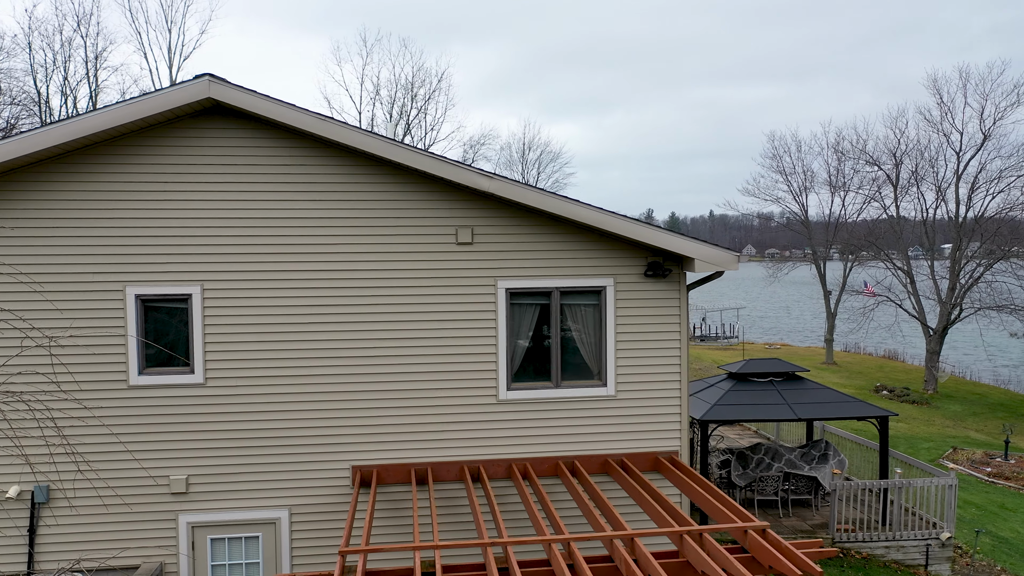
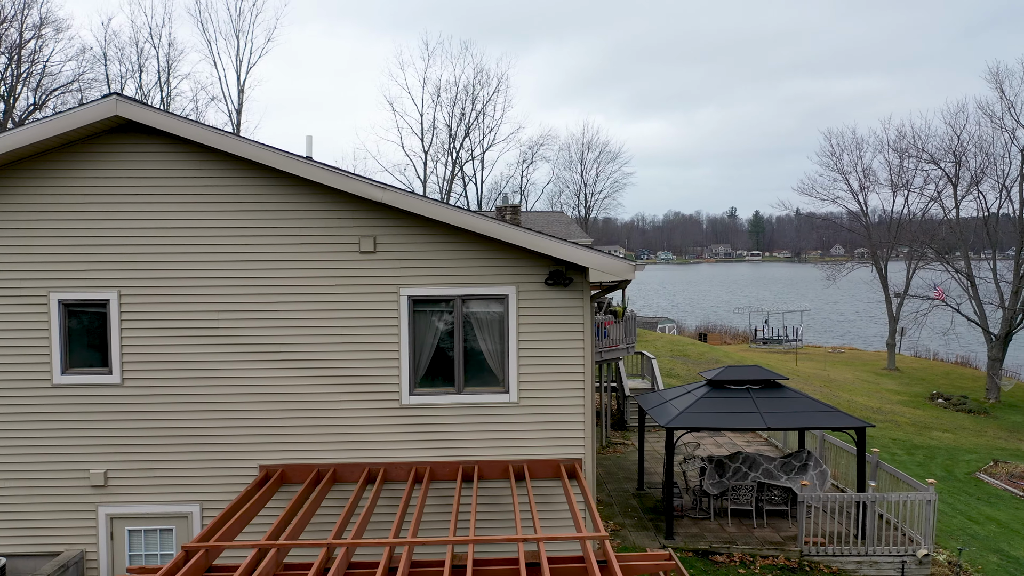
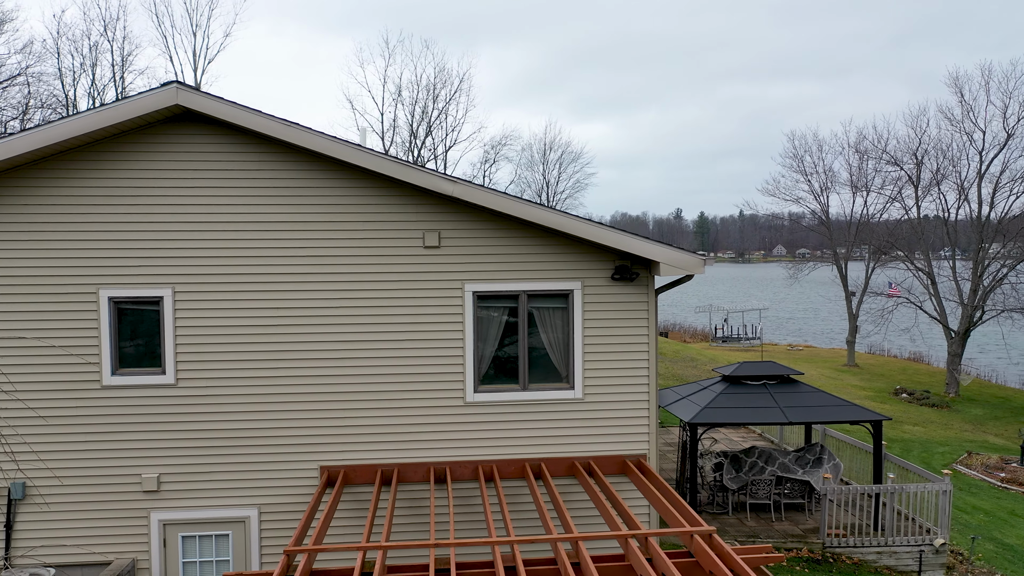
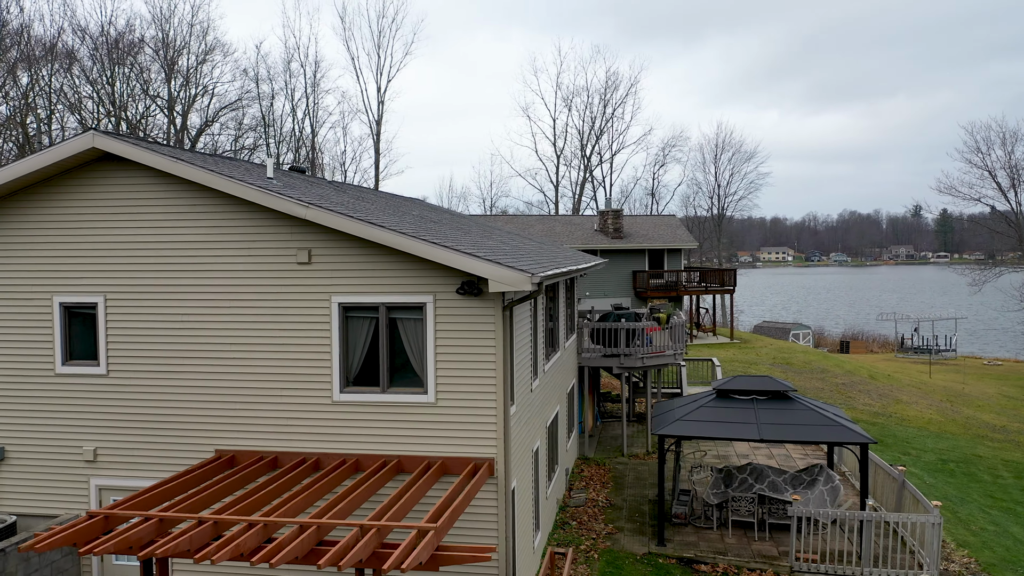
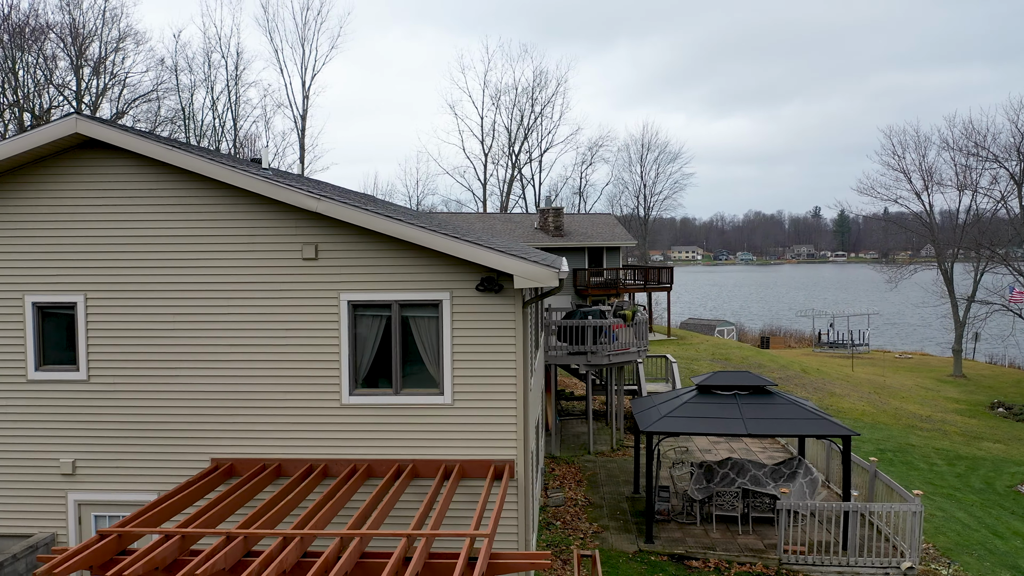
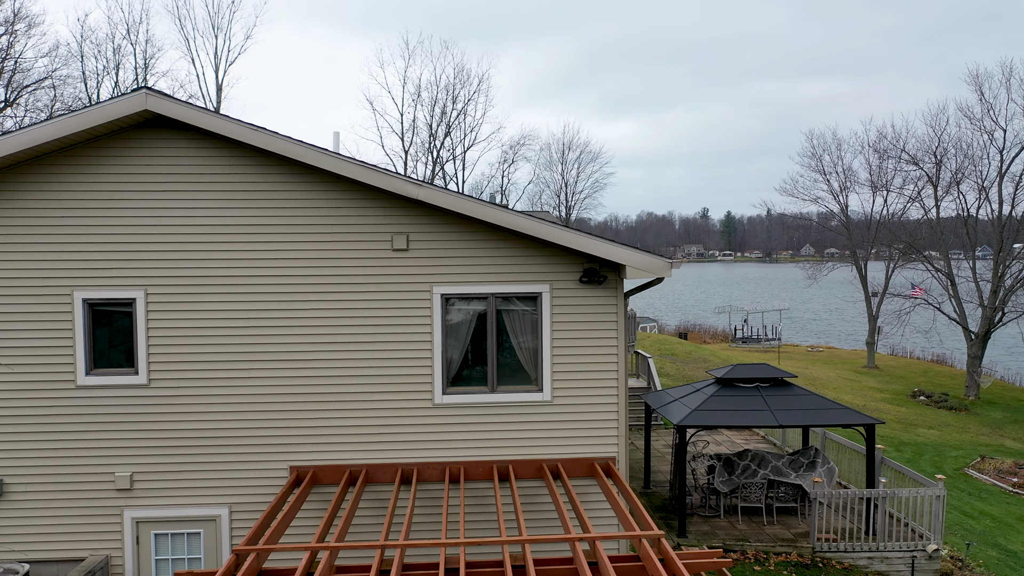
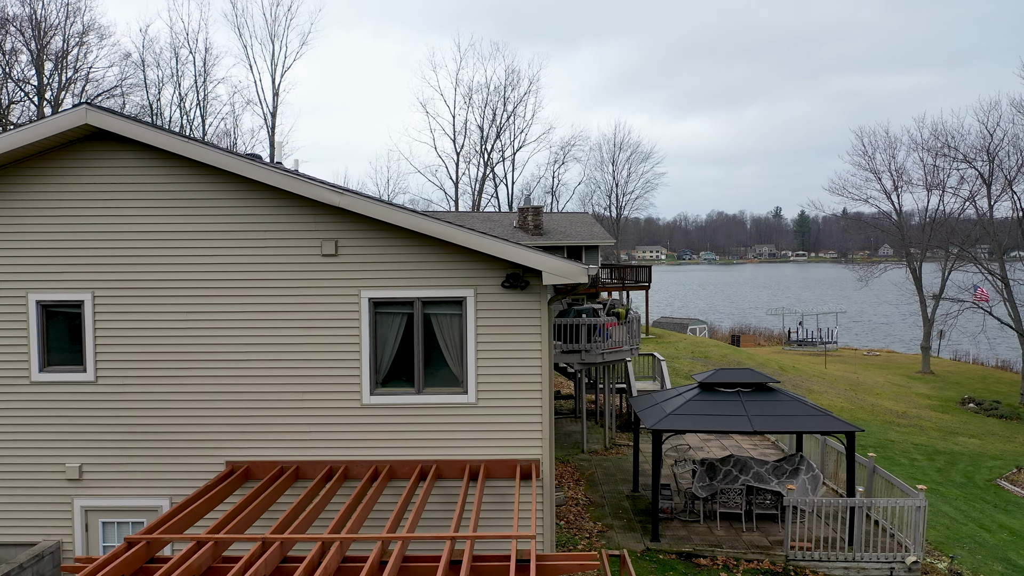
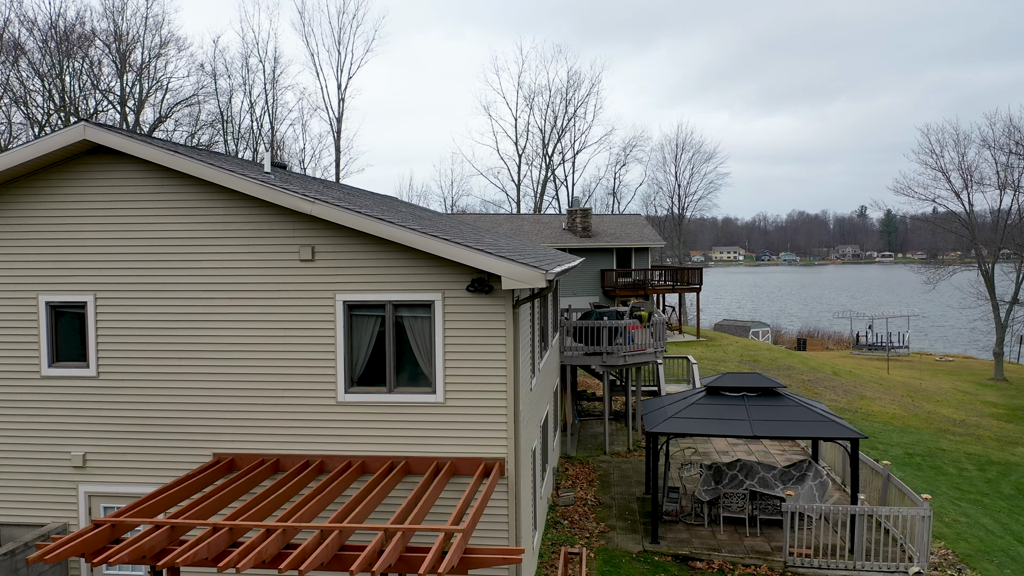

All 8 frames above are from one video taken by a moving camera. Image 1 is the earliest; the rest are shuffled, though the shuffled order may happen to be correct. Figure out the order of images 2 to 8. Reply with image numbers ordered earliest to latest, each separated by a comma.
3, 6, 2, 7, 5, 8, 4
